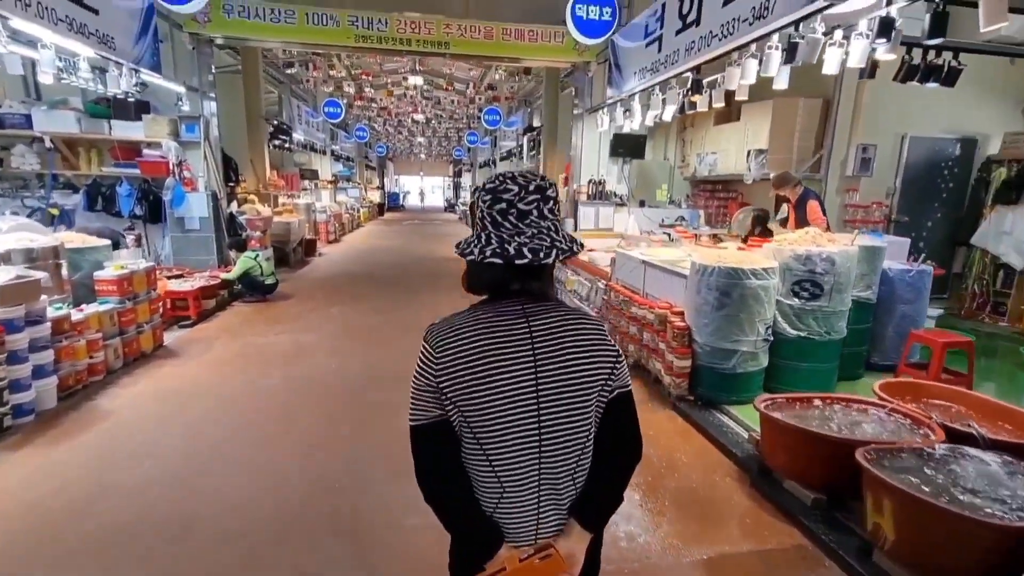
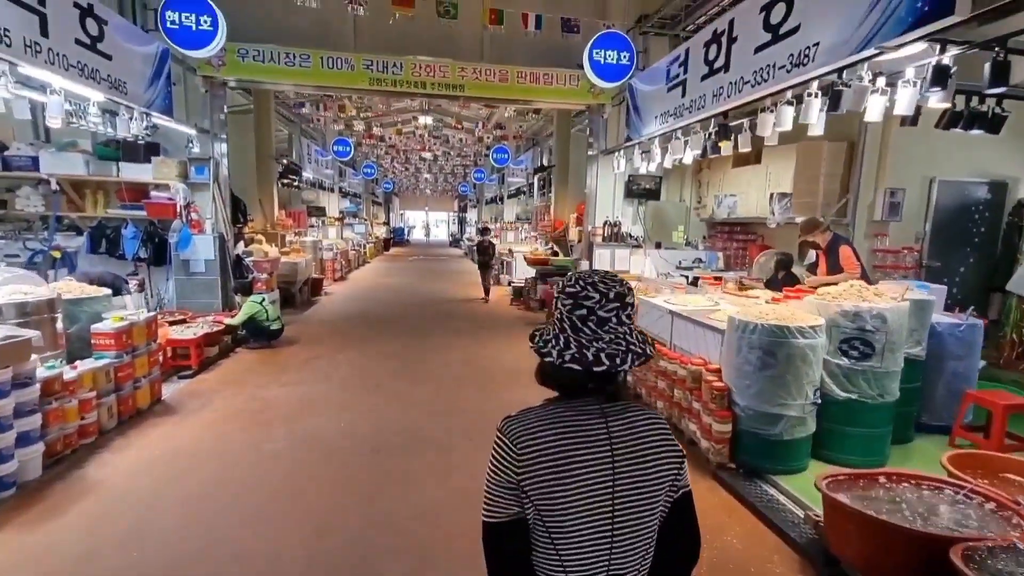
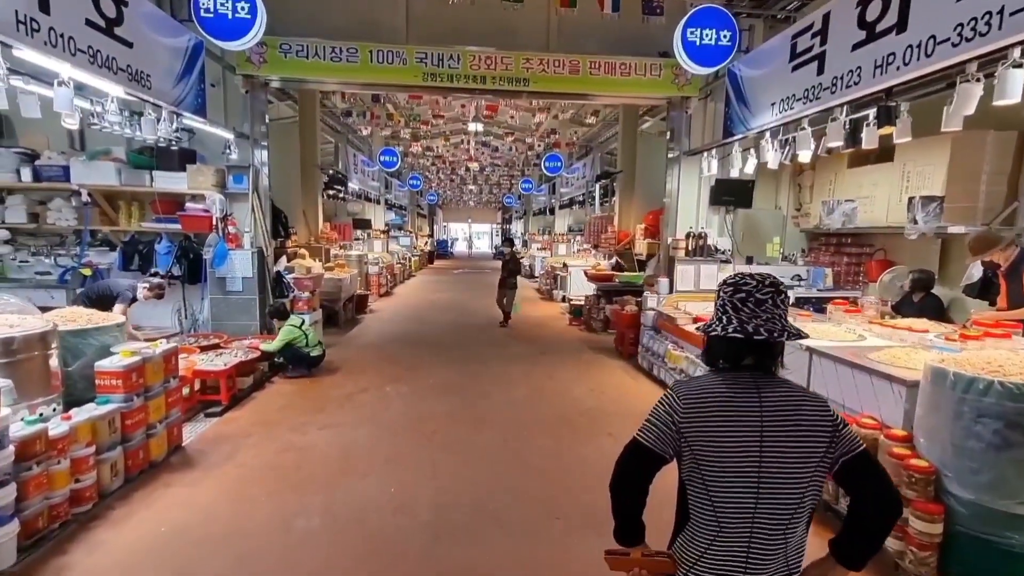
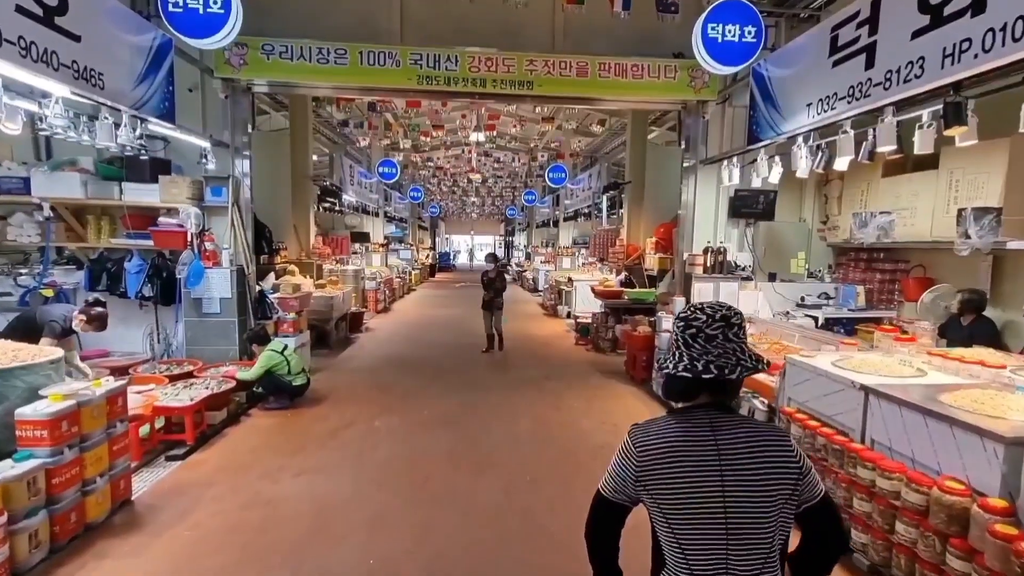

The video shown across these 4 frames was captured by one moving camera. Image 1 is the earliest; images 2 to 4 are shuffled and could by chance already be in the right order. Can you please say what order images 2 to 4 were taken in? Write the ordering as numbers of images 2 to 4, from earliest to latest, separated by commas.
2, 3, 4
